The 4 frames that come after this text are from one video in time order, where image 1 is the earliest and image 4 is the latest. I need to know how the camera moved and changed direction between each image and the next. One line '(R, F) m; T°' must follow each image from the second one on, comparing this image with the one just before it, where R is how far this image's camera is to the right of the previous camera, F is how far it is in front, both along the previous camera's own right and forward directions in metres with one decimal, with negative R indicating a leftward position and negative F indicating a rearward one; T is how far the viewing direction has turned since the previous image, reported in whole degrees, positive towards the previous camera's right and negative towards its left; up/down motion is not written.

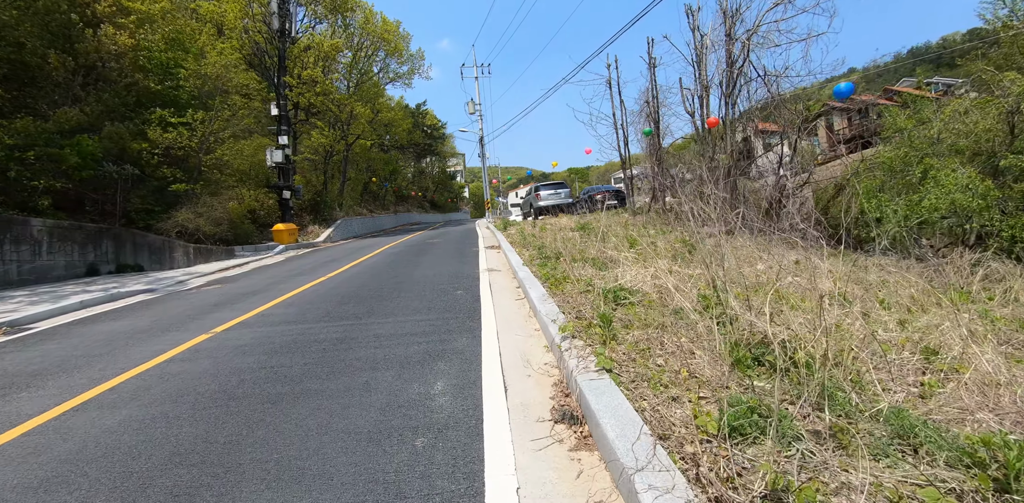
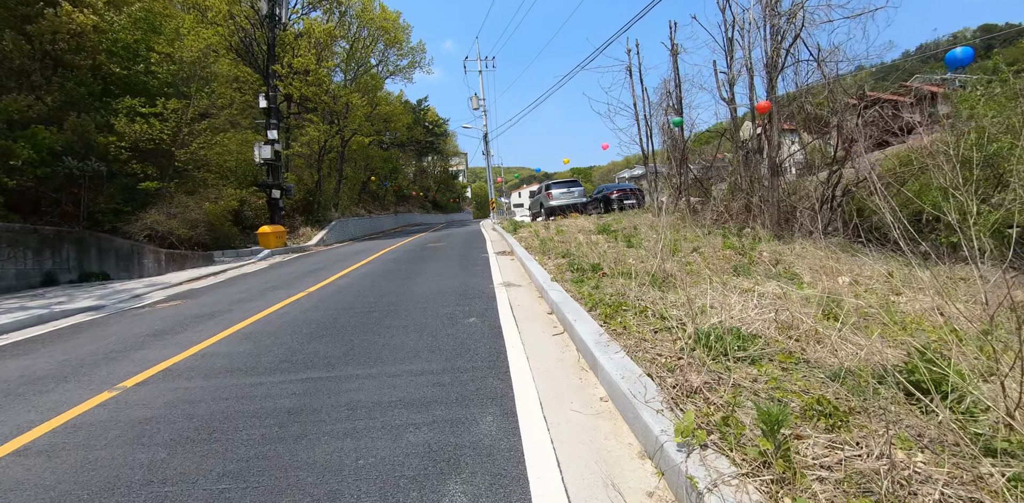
(-0.3, +1.6) m; 0°
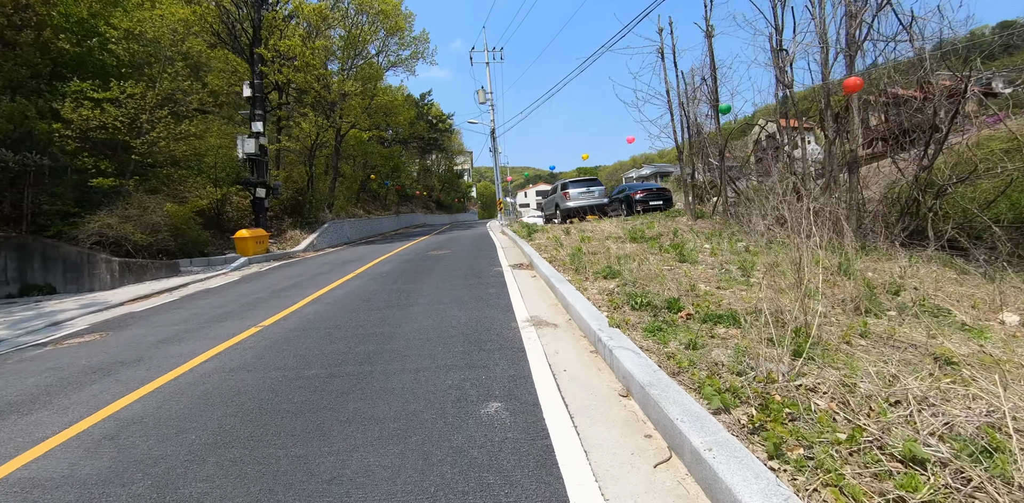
(-0.3, +2.0) m; 0°
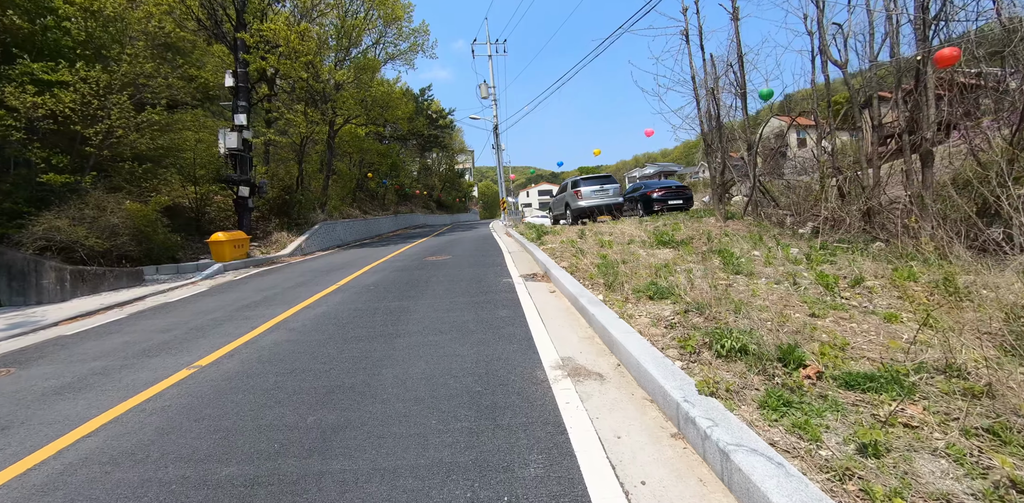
(-0.2, +1.4) m; 0°
